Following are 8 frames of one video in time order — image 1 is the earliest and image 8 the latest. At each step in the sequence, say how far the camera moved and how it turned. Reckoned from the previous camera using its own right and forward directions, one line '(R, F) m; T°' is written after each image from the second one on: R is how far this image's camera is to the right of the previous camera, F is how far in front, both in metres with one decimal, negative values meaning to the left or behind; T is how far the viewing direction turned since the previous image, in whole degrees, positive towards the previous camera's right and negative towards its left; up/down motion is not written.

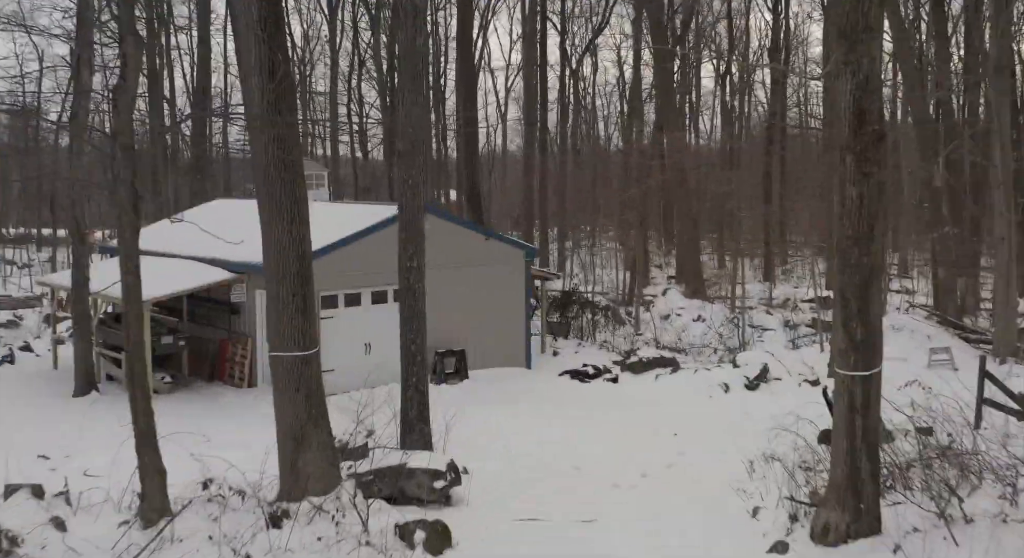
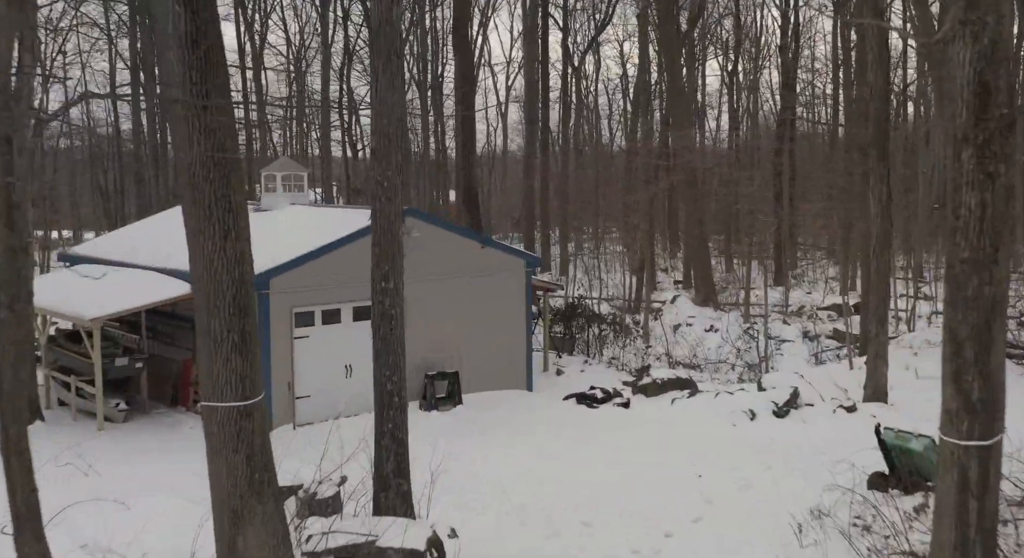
(0.0, +1.4) m; 0°
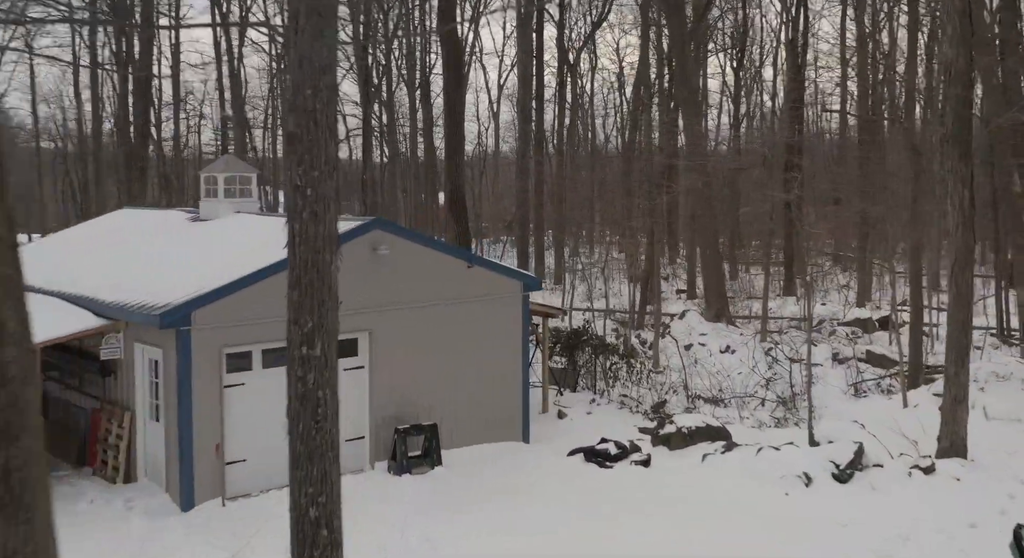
(0.0, +2.4) m; +1°
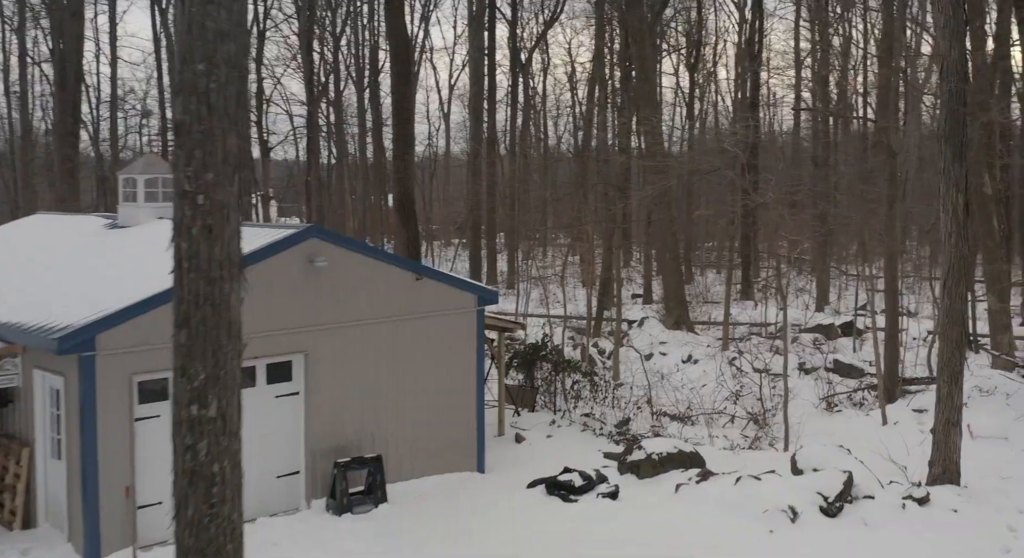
(0.0, +1.0) m; +3°
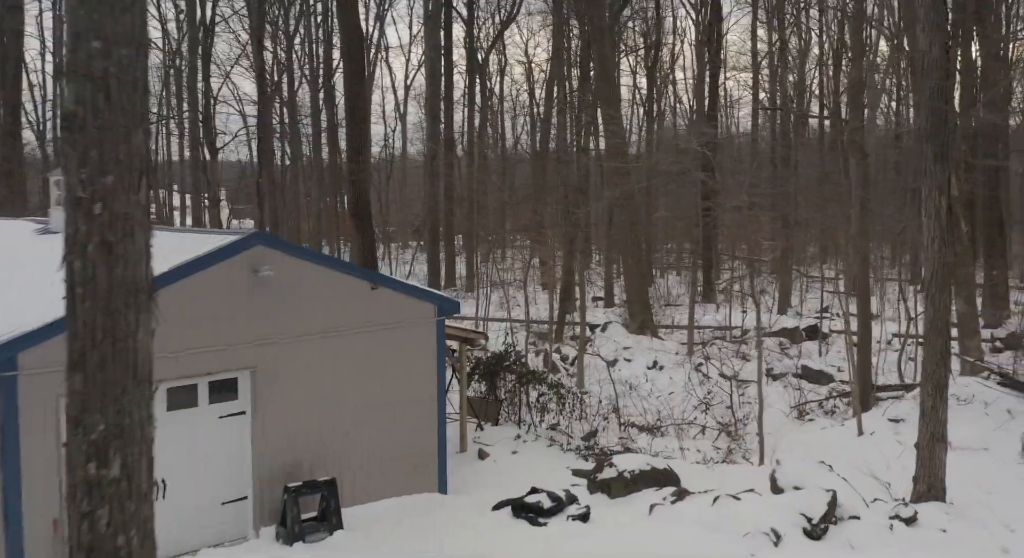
(-0.1, +0.6) m; +3°
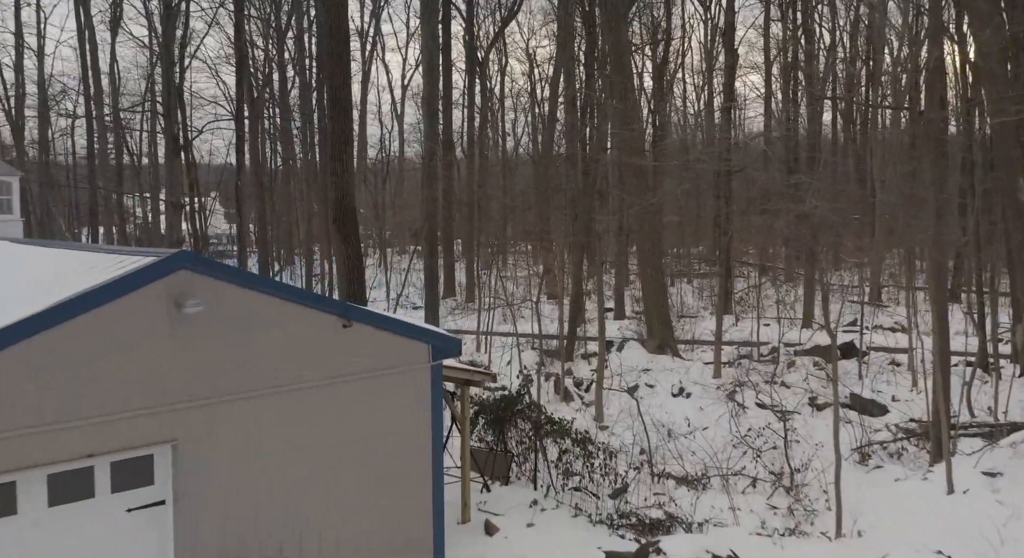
(-0.1, +2.1) m; 0°
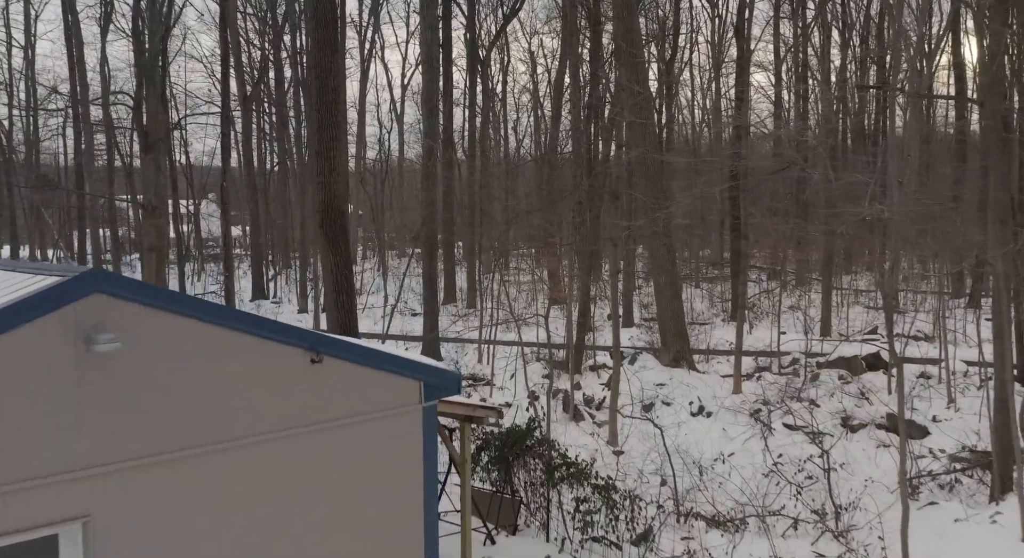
(-0.1, +1.3) m; 0°
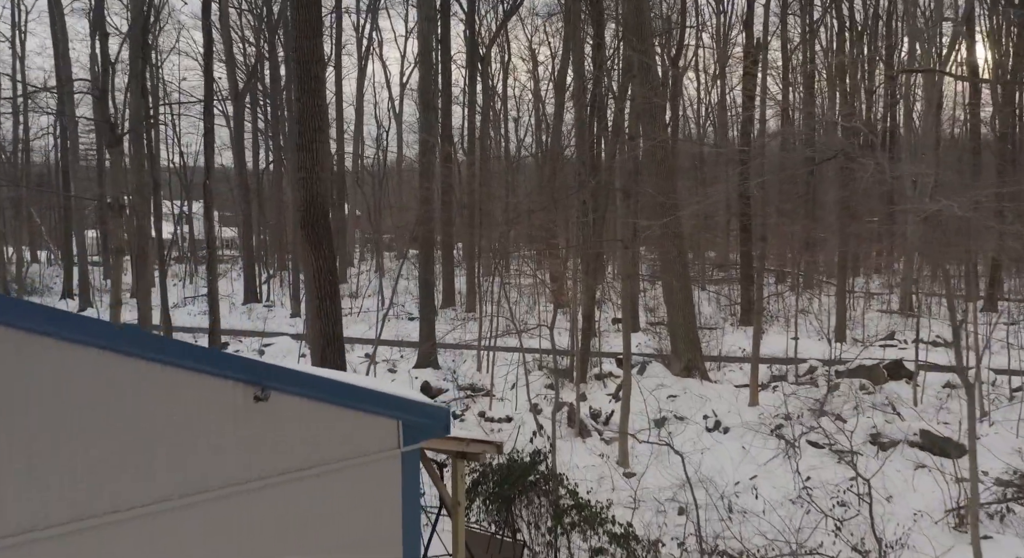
(0.0, +1.1) m; 0°
